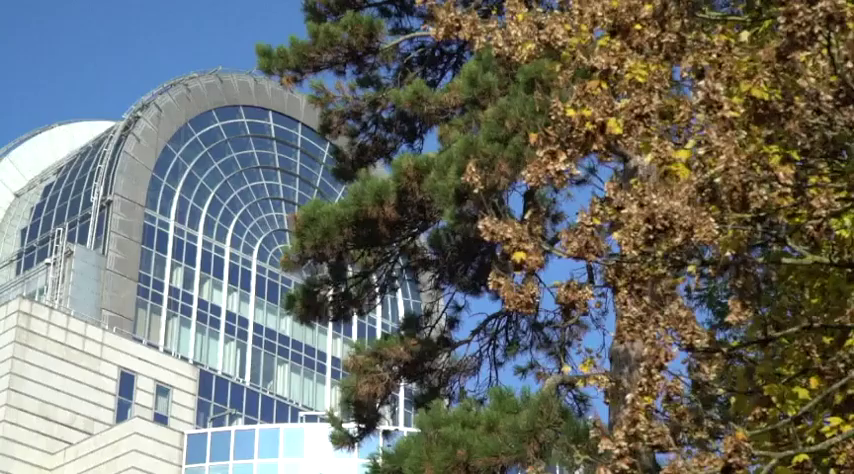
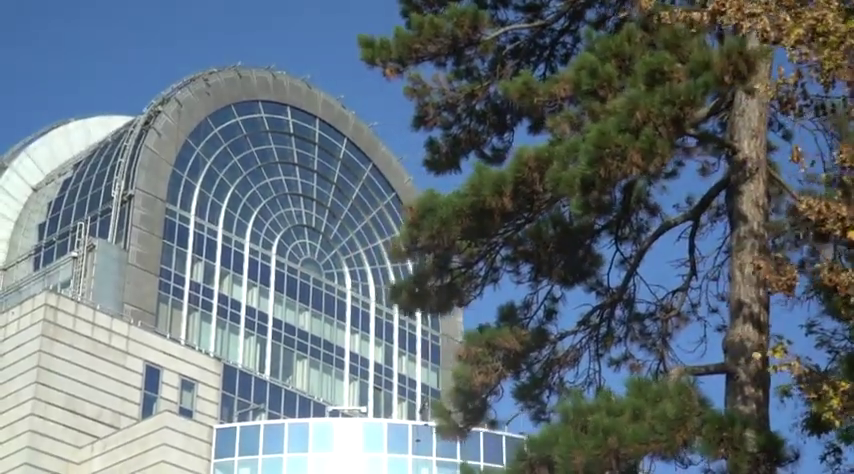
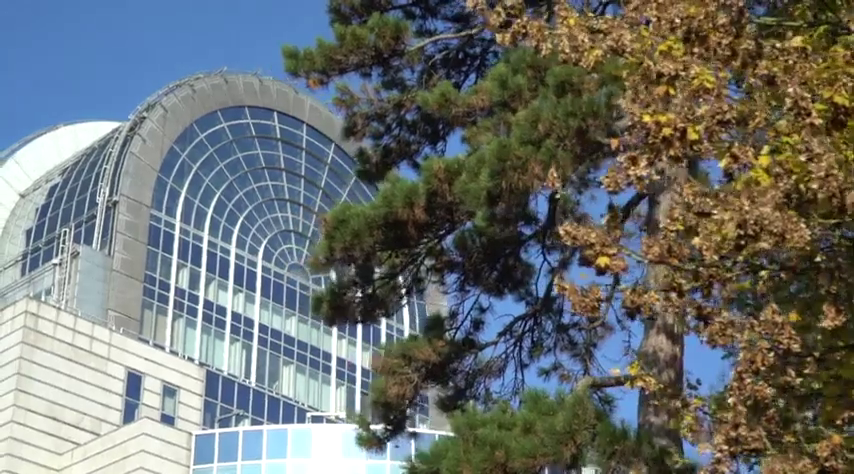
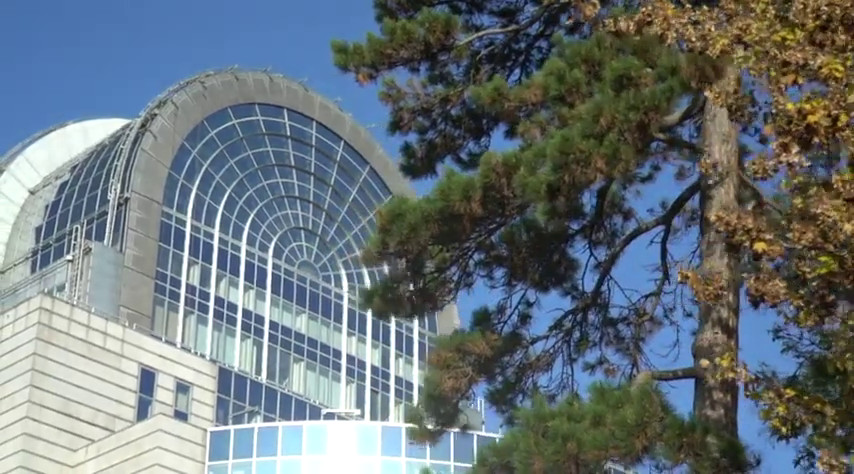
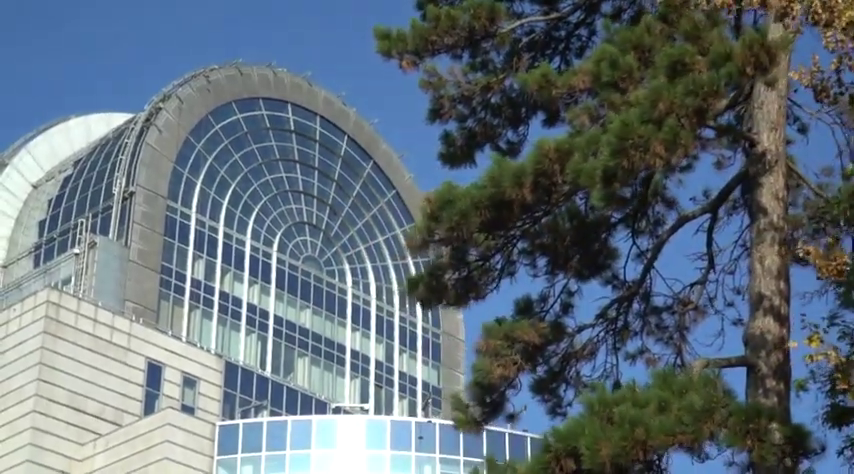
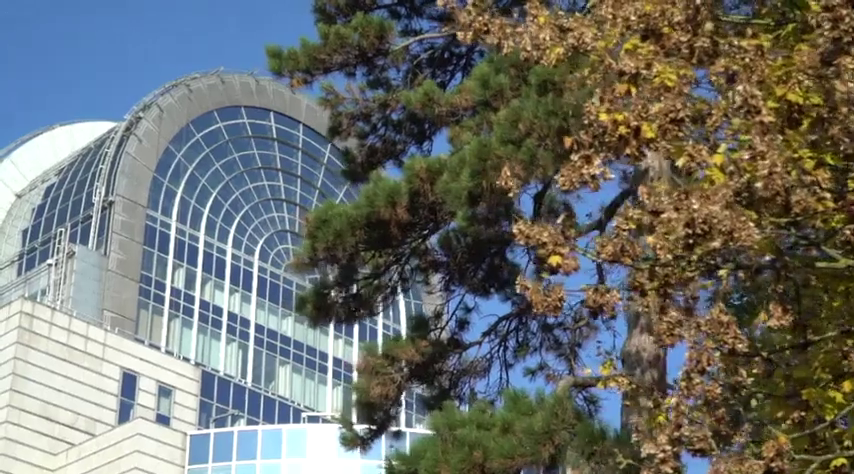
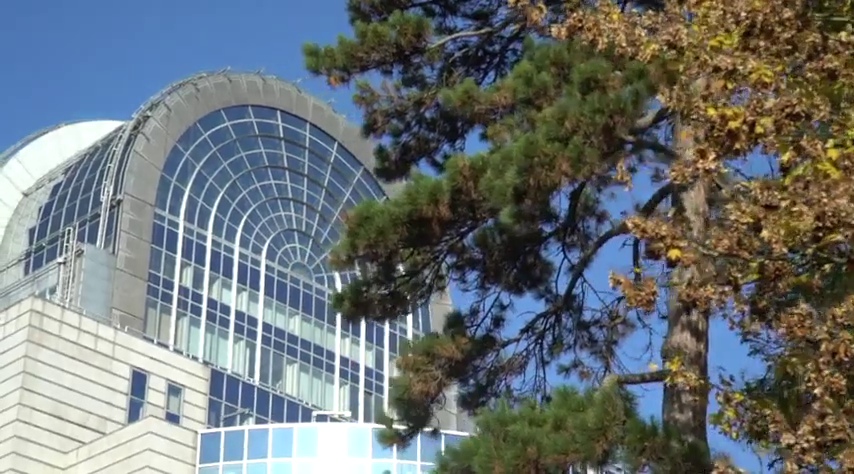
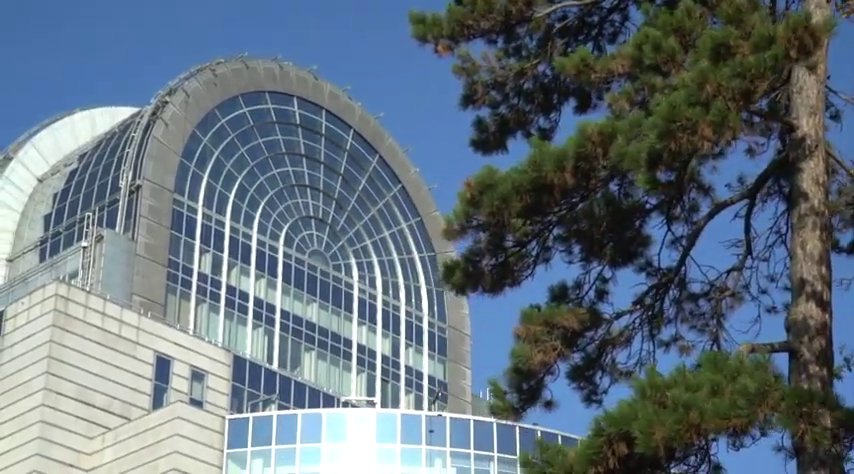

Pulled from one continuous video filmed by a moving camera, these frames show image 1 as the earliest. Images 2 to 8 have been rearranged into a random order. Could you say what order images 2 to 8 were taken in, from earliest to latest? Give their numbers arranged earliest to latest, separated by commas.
6, 3, 7, 4, 2, 5, 8
